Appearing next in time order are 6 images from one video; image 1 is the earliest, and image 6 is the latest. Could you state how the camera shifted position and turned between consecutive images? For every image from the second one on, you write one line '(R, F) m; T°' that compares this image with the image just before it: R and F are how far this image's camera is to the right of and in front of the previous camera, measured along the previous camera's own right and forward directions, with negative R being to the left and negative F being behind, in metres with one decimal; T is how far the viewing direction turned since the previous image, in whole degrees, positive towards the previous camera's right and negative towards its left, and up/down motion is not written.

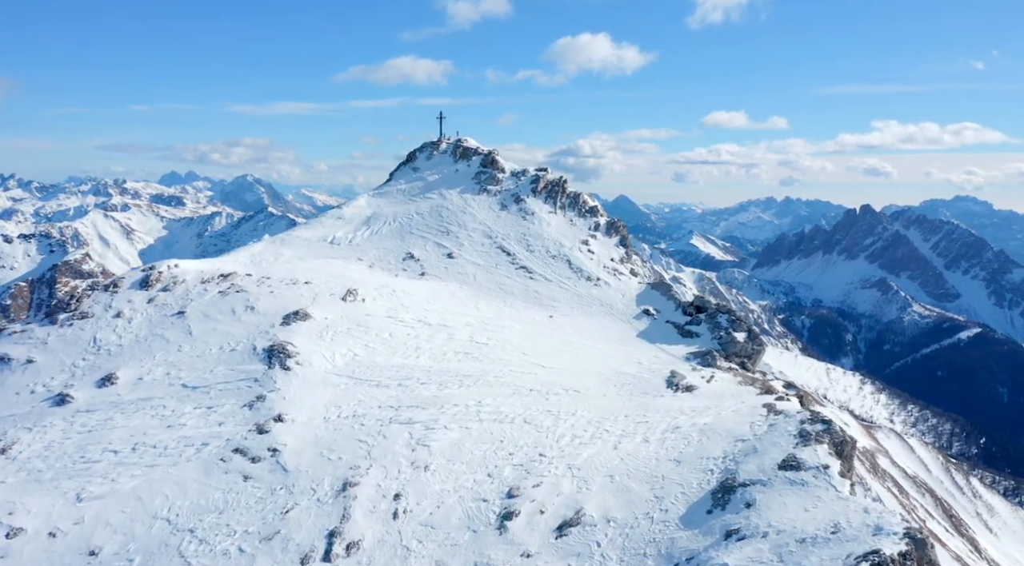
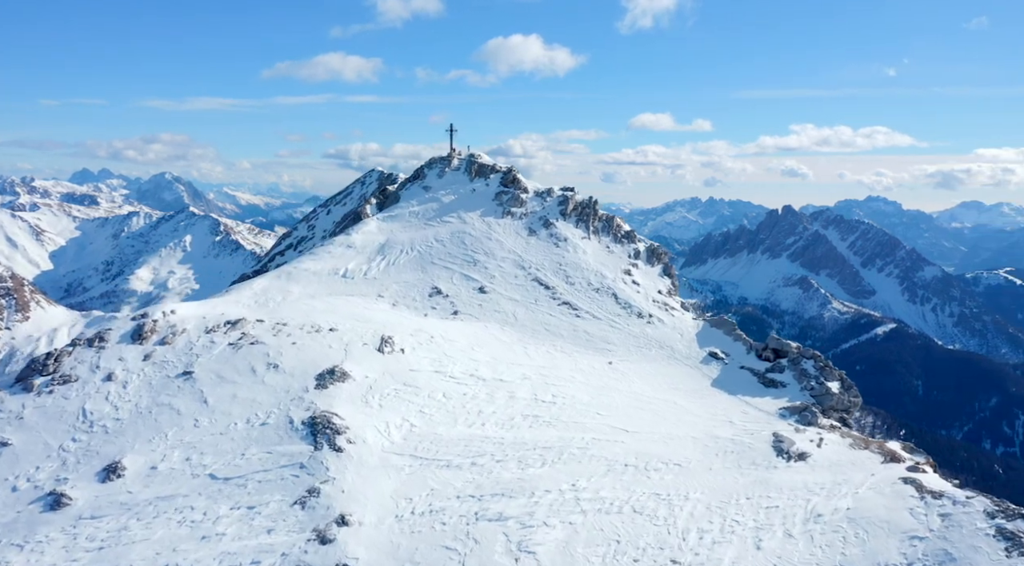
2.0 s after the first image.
(-11.0, +10.3) m; +4°
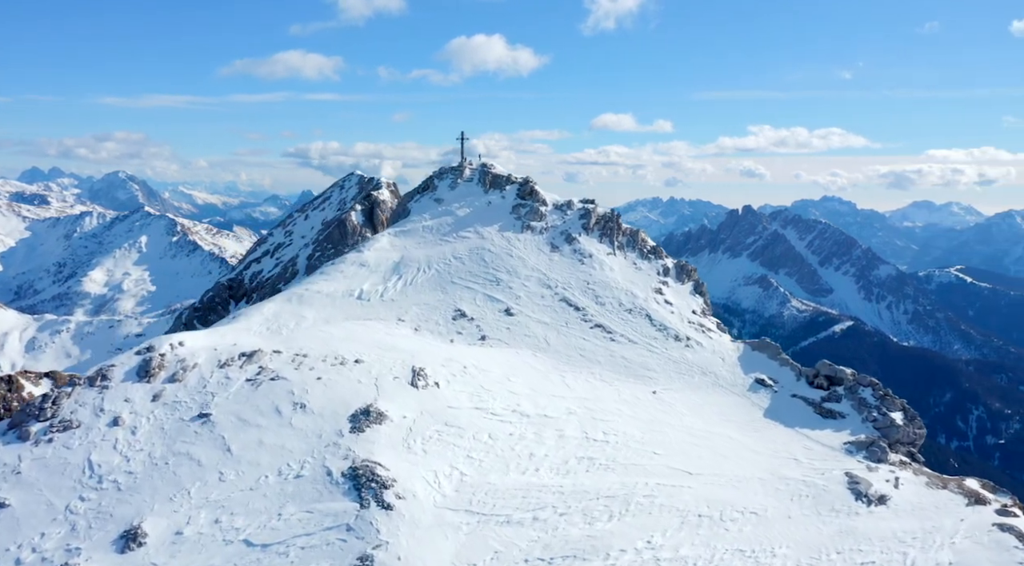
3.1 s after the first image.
(-6.3, +5.2) m; +2°
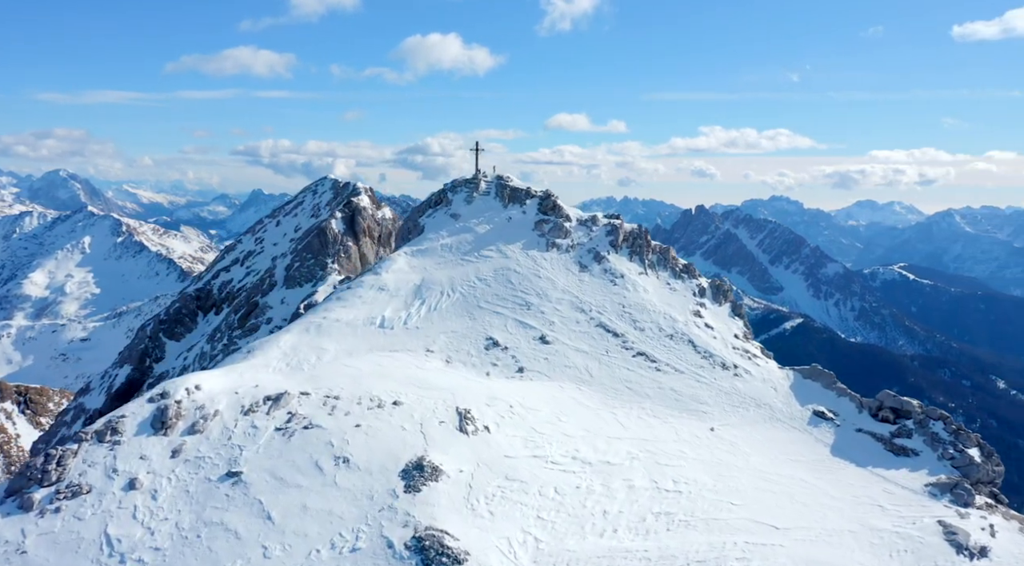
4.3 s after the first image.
(-7.2, +5.7) m; +3°
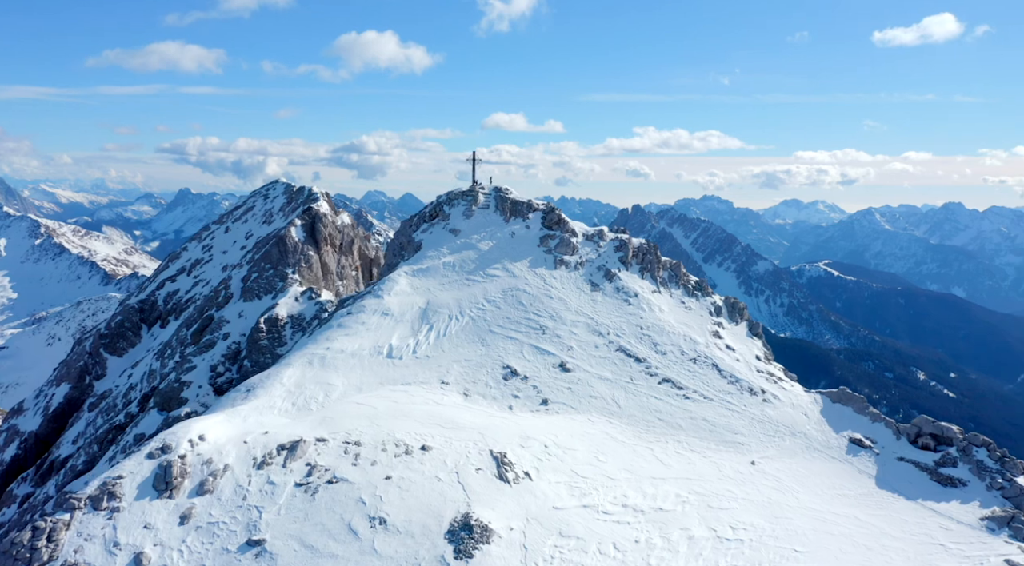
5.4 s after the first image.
(-6.7, +5.0) m; +4°
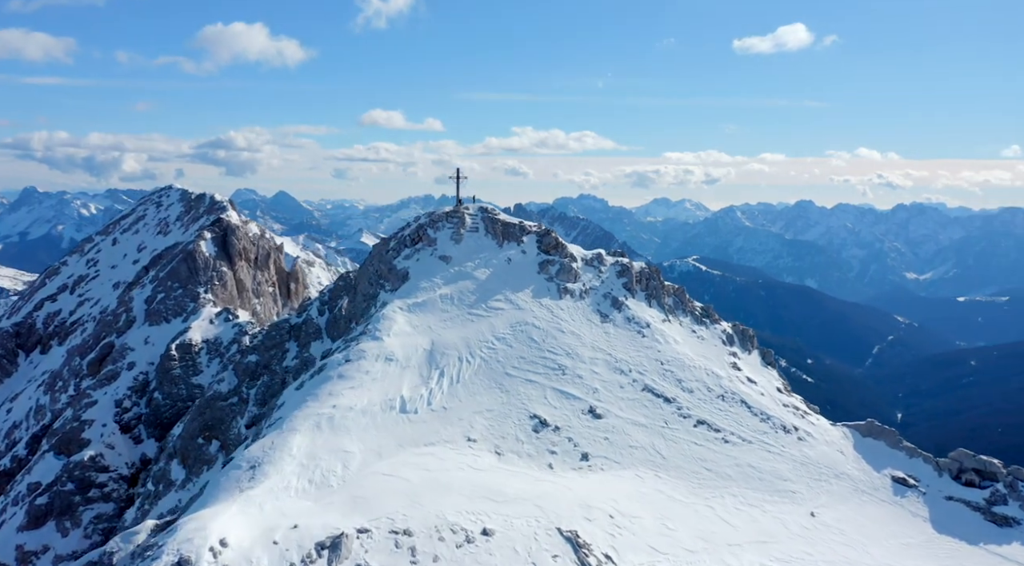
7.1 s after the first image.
(-11.3, +8.0) m; +9°
